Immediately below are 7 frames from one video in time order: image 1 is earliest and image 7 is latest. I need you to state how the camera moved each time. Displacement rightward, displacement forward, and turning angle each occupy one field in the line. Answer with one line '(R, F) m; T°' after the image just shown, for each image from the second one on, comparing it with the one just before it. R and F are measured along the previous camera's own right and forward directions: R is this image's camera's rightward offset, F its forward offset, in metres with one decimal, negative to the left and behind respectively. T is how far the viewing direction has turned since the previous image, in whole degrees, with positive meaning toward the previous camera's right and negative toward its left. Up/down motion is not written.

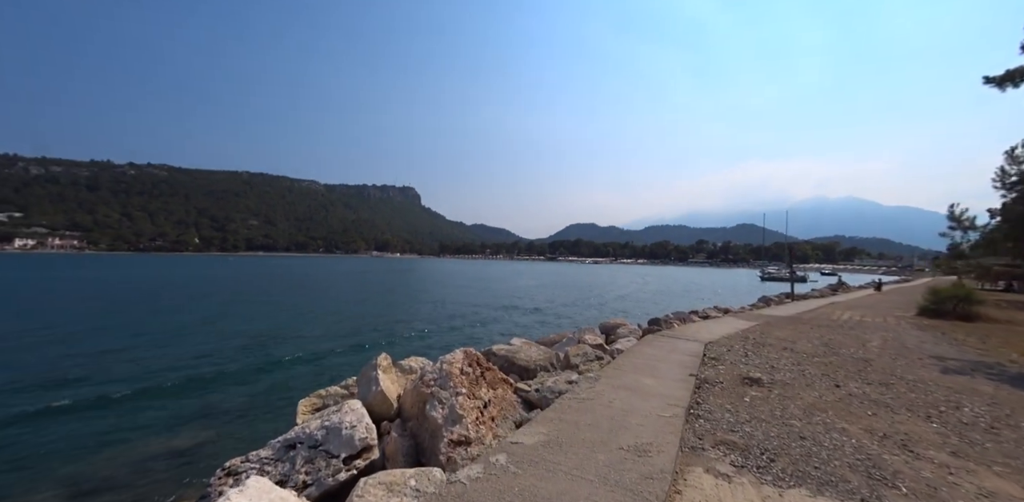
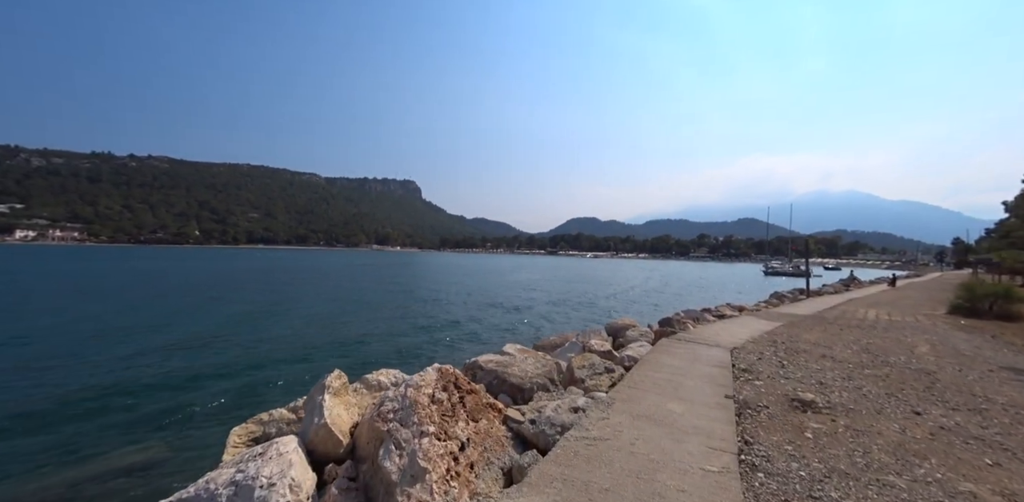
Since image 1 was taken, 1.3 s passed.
(+0.1, +1.1) m; -1°
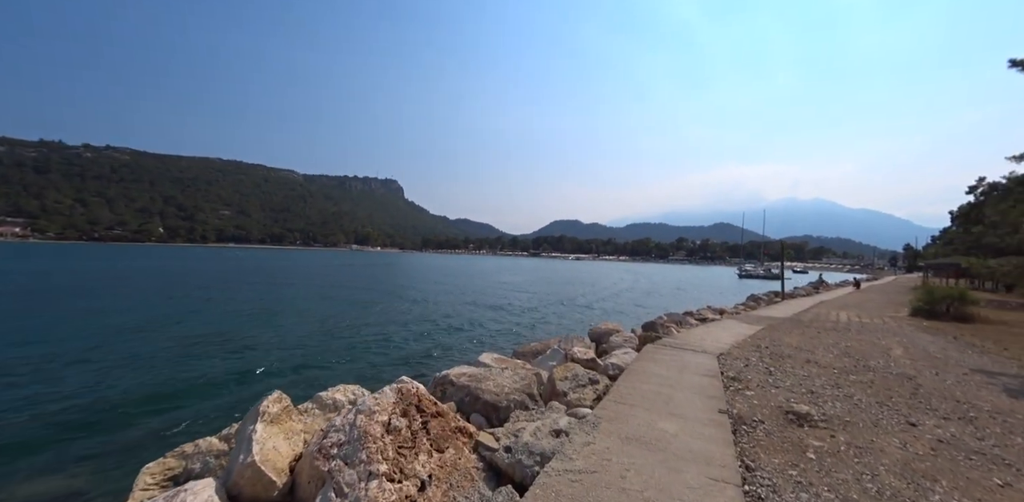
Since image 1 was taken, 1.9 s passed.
(0.0, +0.5) m; +3°
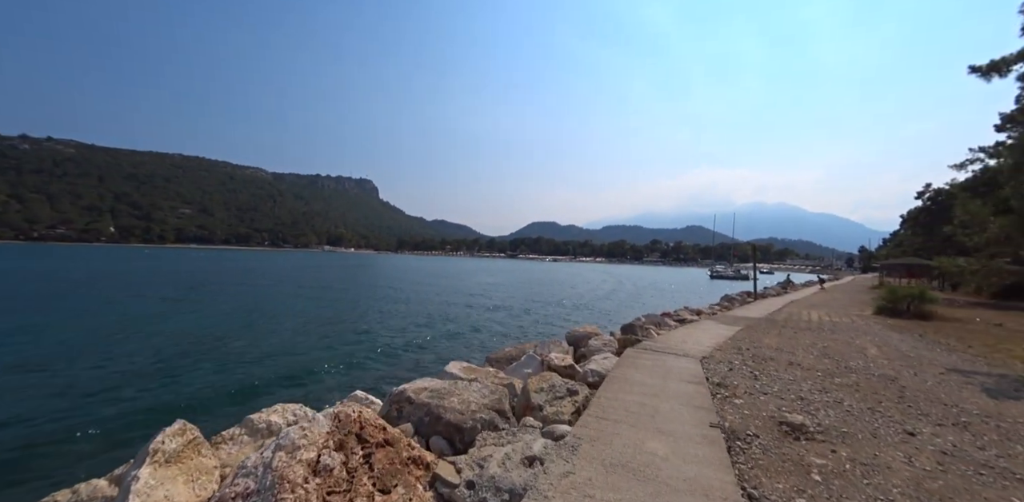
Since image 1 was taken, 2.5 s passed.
(+0.1, +0.5) m; +3°
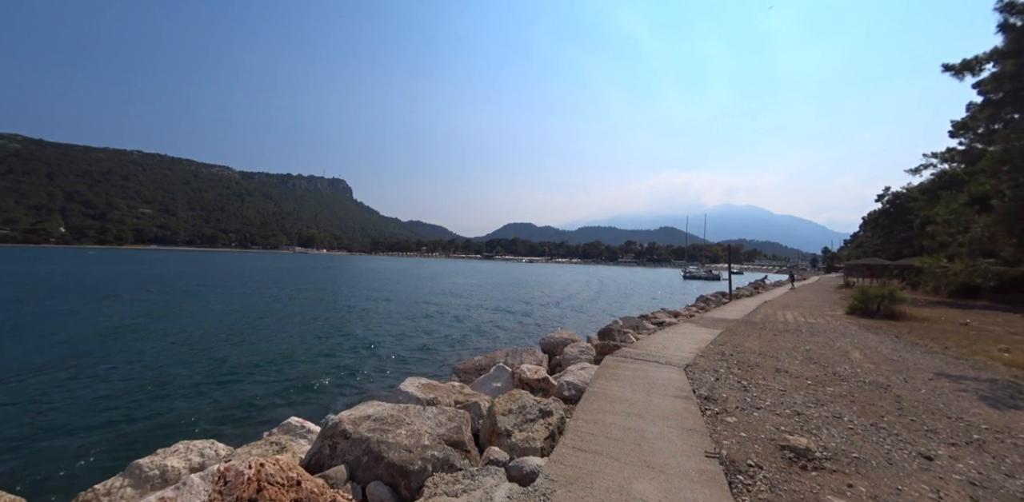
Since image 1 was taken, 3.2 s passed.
(+0.1, +0.6) m; +3°
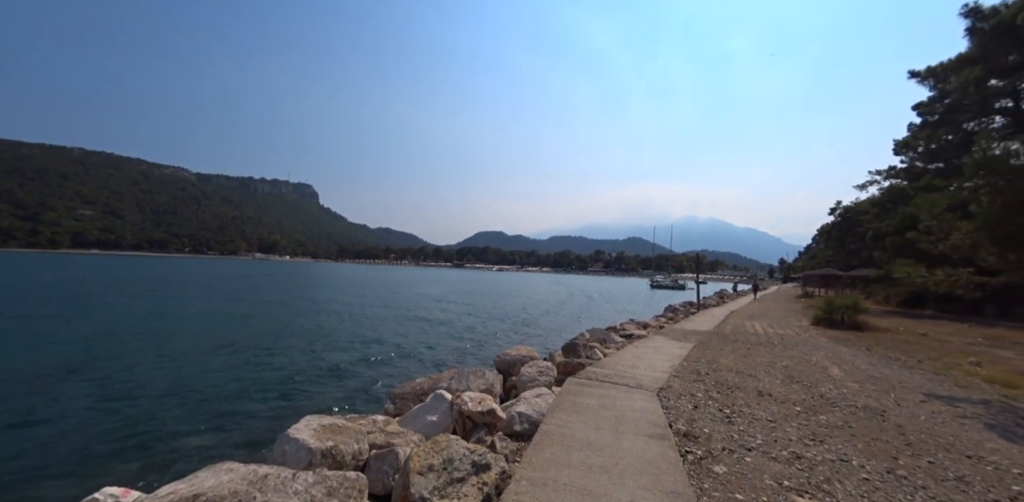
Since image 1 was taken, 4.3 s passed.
(+0.4, +1.0) m; +4°
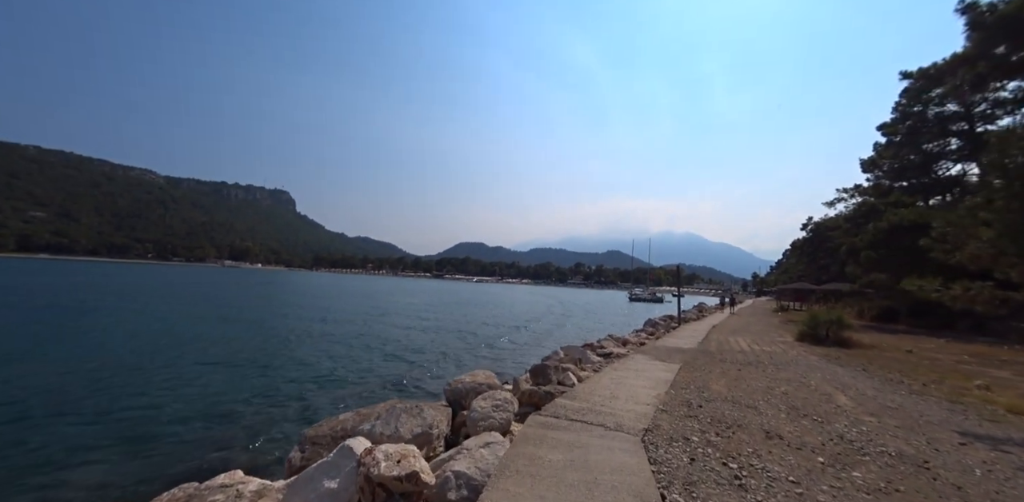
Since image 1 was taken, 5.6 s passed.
(+0.4, +1.3) m; +3°
